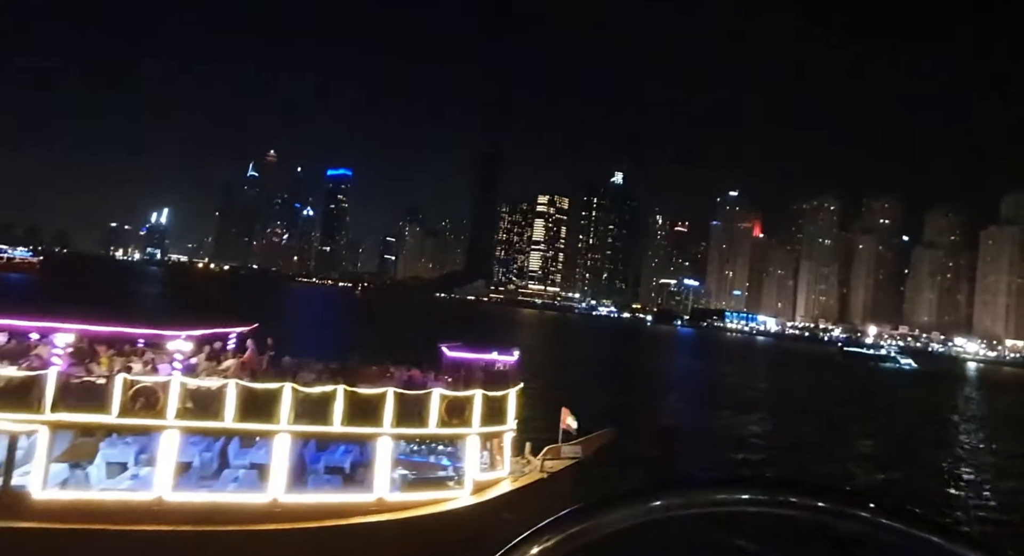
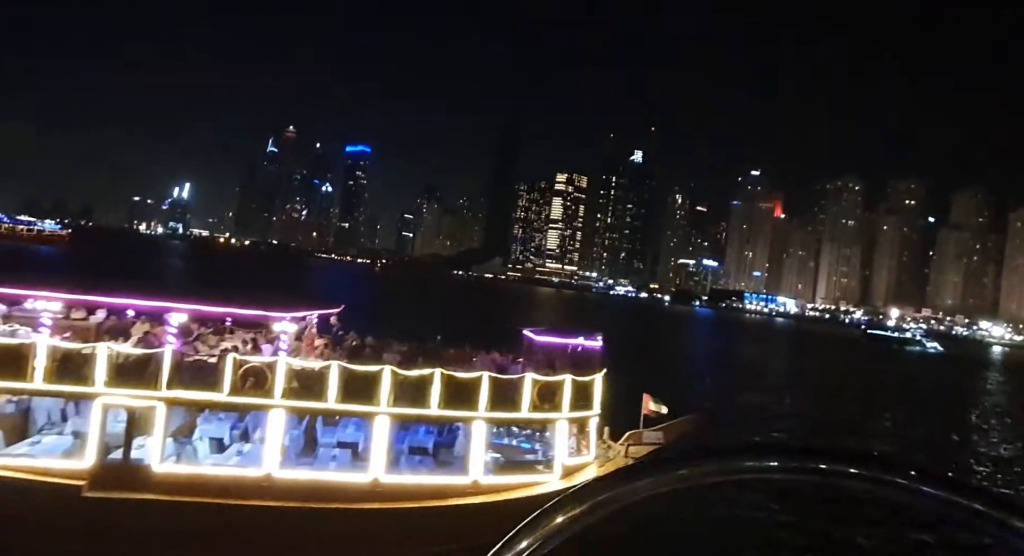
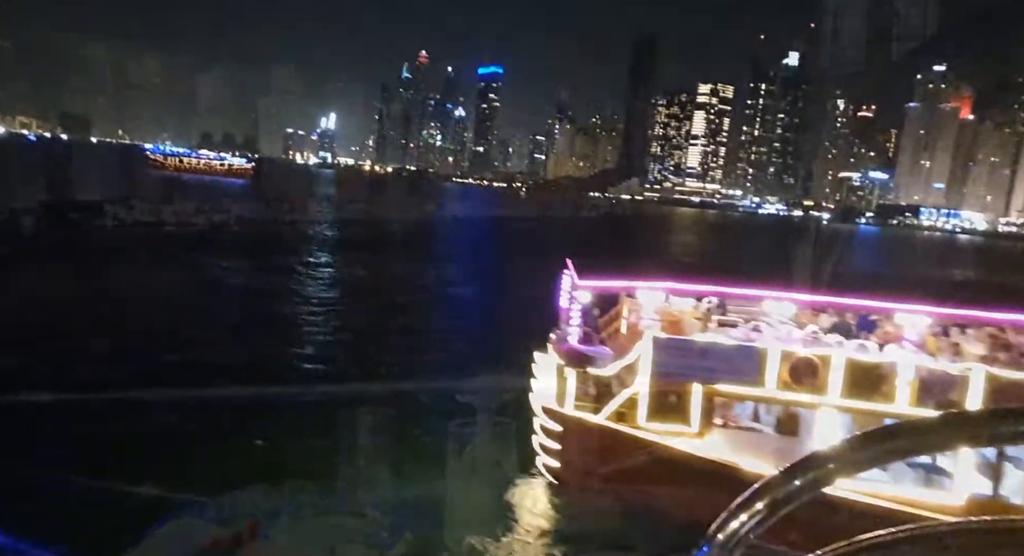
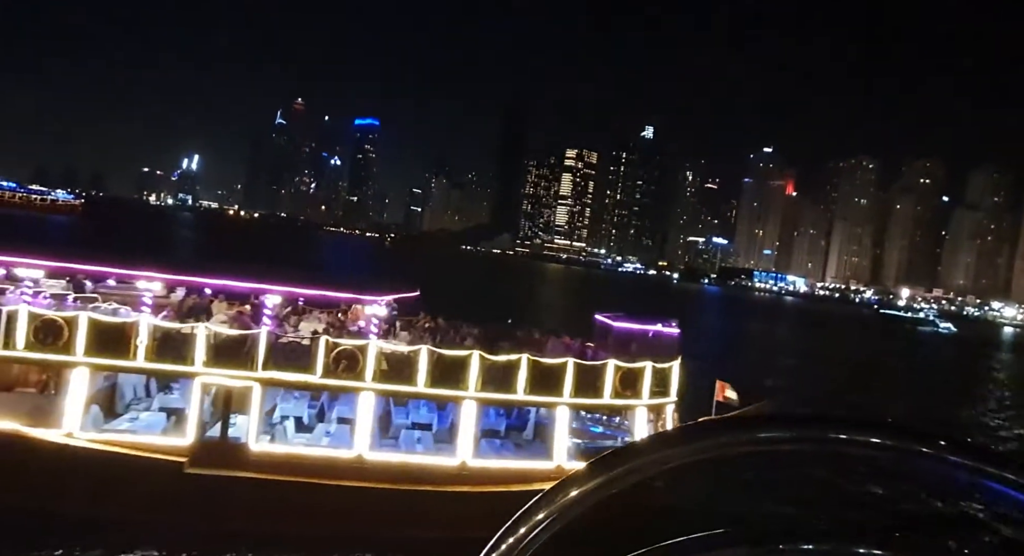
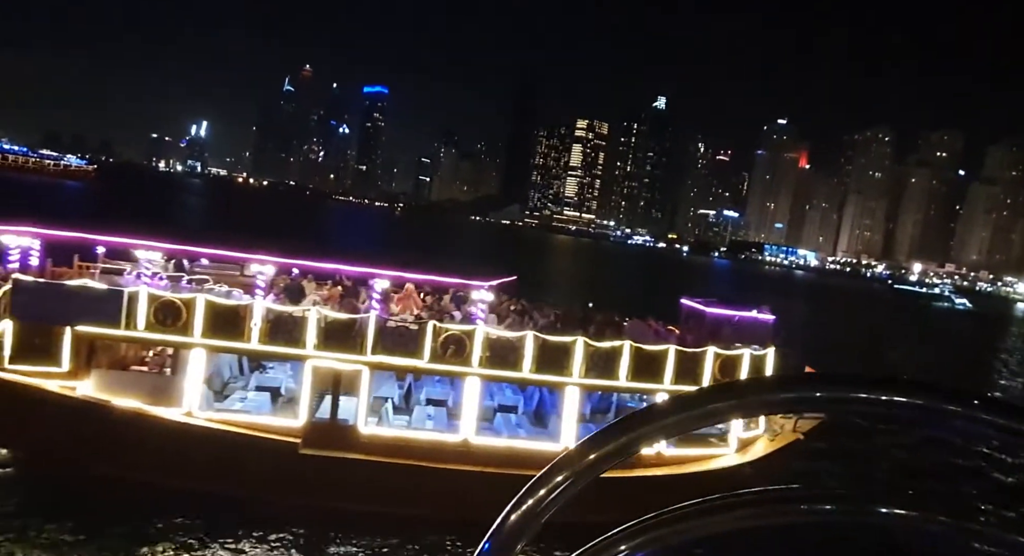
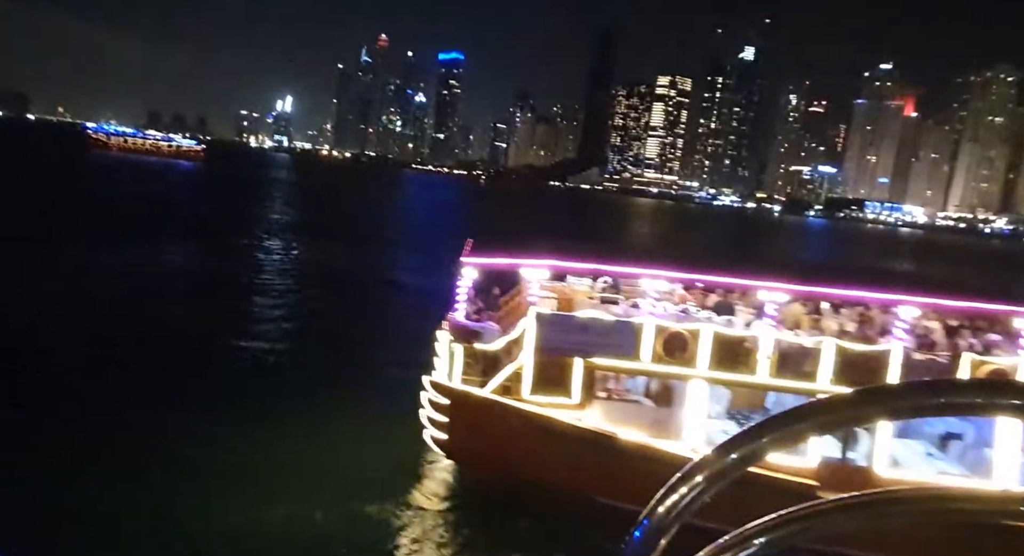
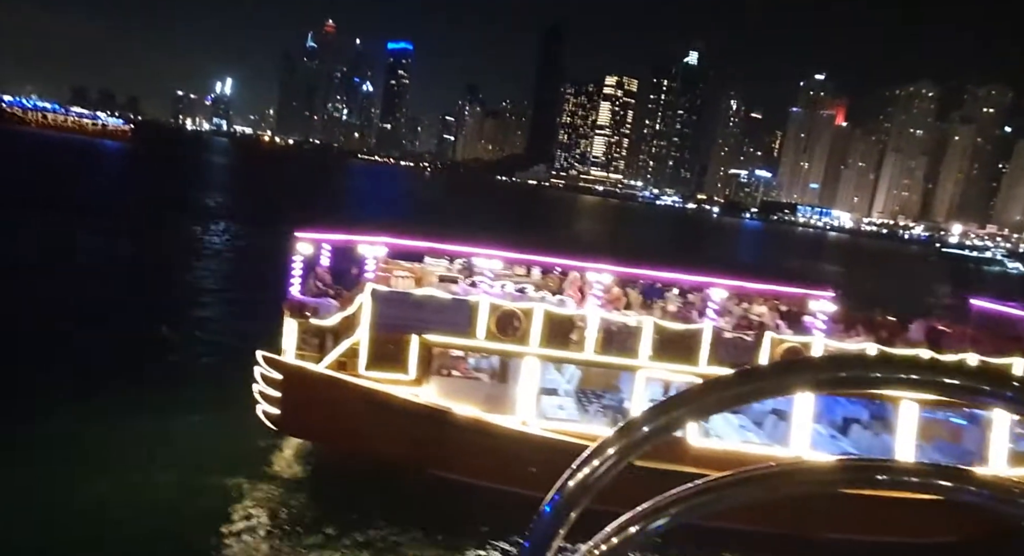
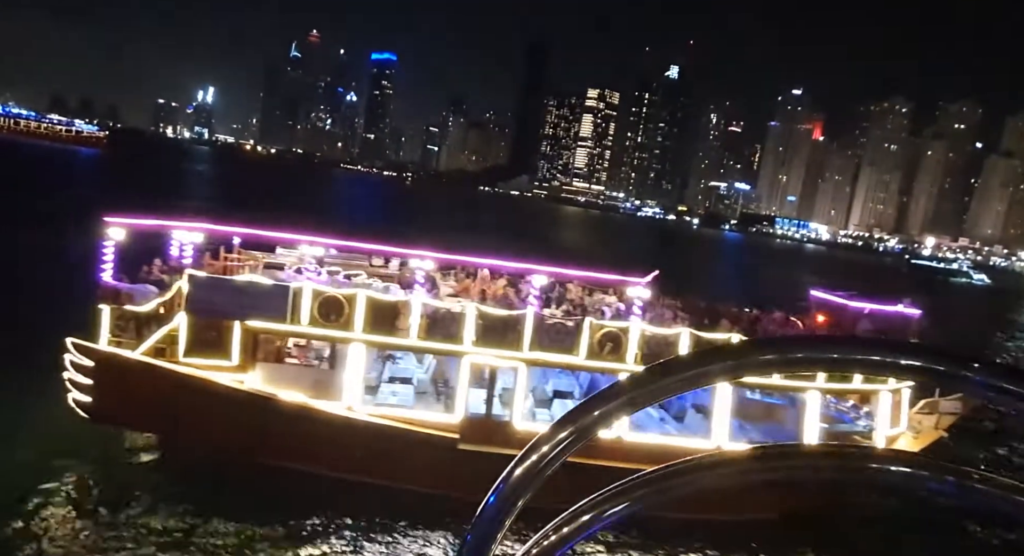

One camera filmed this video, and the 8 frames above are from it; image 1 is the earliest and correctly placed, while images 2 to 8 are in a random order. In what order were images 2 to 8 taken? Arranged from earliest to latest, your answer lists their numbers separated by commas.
2, 4, 5, 8, 7, 6, 3
